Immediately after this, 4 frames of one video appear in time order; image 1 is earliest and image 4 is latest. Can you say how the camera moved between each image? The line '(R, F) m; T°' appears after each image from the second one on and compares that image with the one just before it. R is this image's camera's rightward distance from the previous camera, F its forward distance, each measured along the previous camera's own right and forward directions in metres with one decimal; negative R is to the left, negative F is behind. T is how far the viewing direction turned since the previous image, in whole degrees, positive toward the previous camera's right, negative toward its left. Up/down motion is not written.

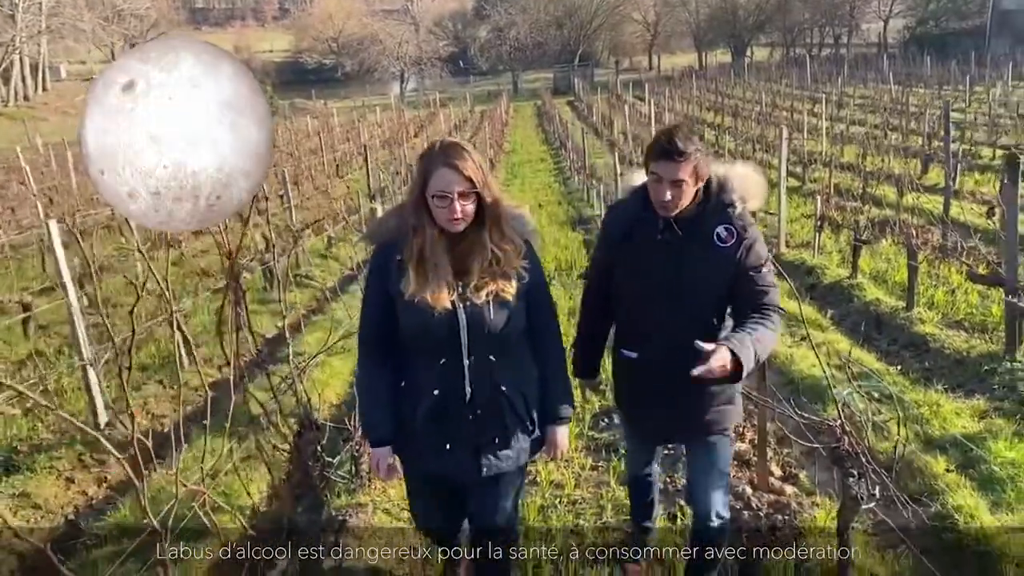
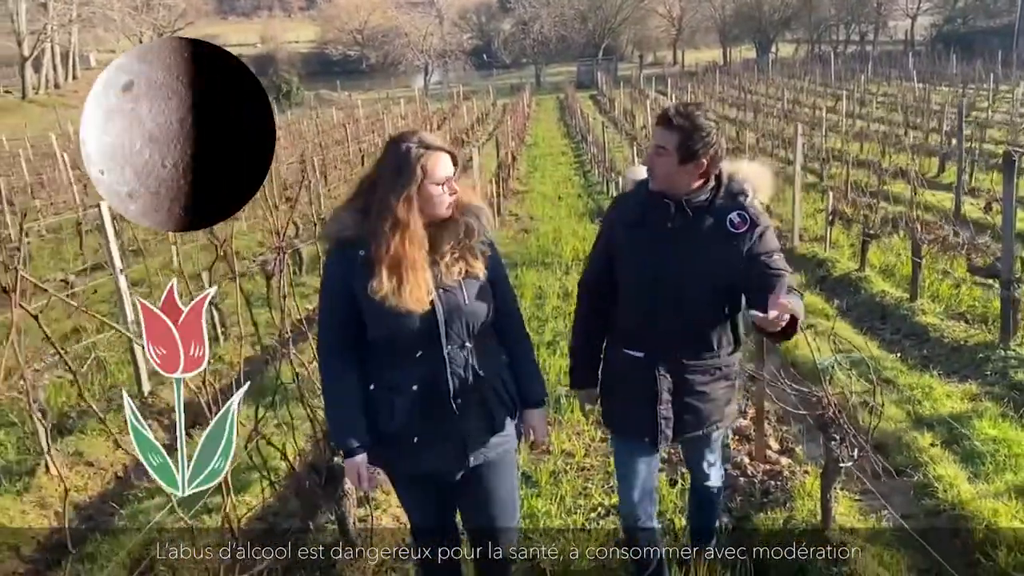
(0.0, -0.3) m; -1°
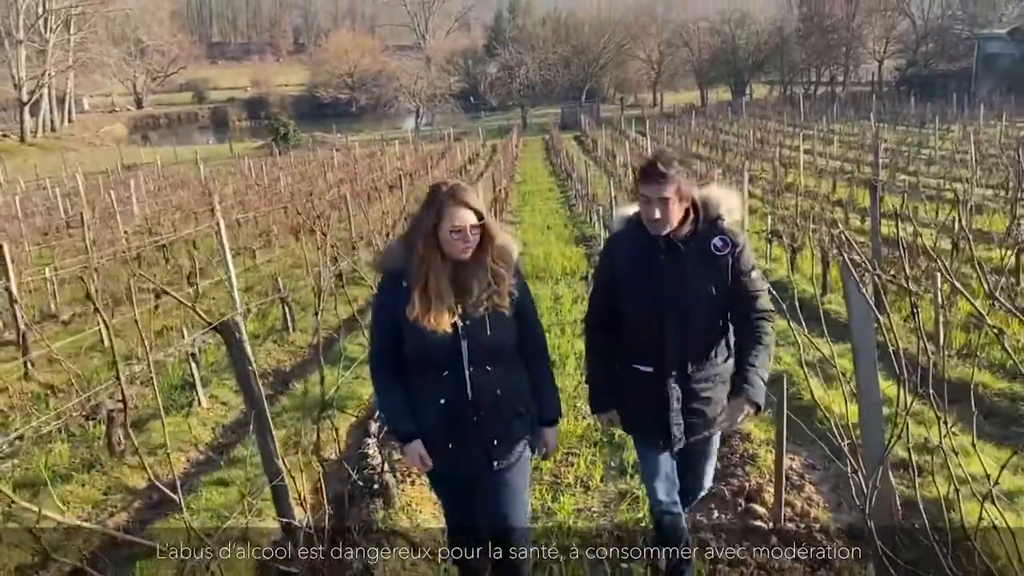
(-0.2, -1.7) m; +1°
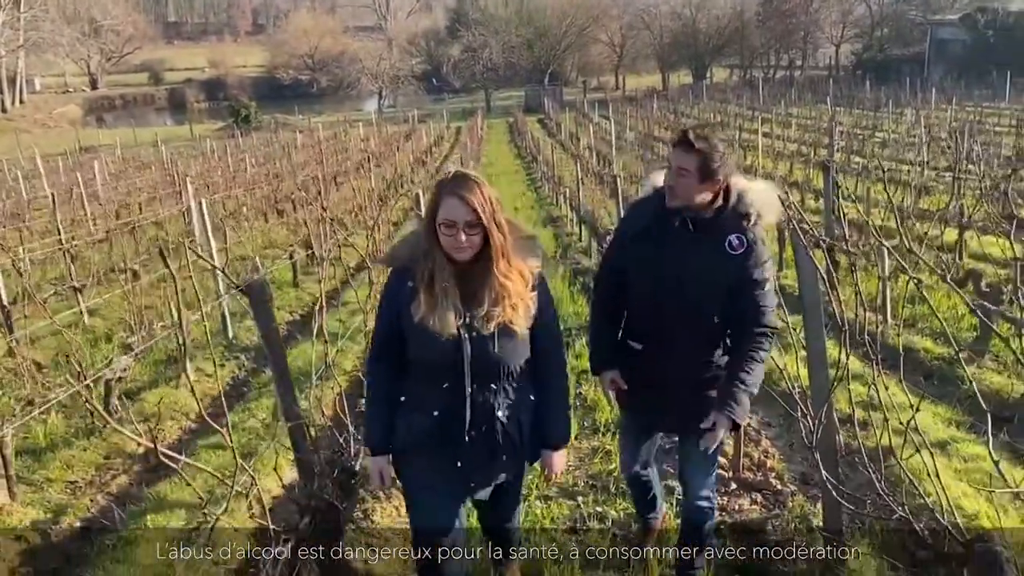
(-0.1, -0.3) m; +2°
